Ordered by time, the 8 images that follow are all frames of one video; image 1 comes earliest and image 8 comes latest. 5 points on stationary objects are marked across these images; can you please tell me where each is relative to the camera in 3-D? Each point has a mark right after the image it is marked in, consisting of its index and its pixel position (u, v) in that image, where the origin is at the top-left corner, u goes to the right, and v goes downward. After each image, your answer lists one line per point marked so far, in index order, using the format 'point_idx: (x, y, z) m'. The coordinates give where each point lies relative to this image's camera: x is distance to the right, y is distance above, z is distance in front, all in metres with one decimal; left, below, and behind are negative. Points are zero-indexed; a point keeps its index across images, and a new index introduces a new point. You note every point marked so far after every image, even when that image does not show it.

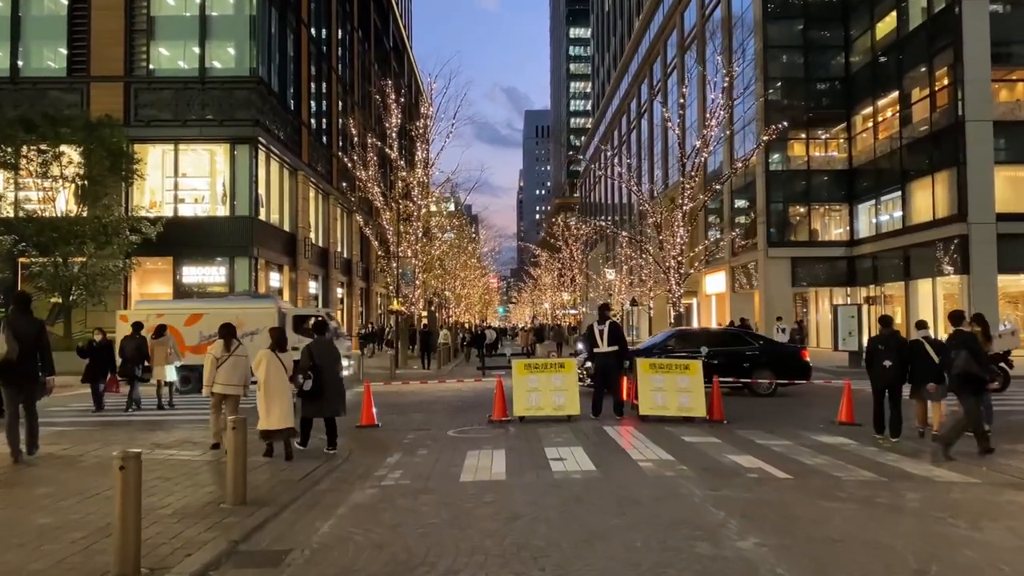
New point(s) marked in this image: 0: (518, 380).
0: (+0.1, -1.3, +11.6) m
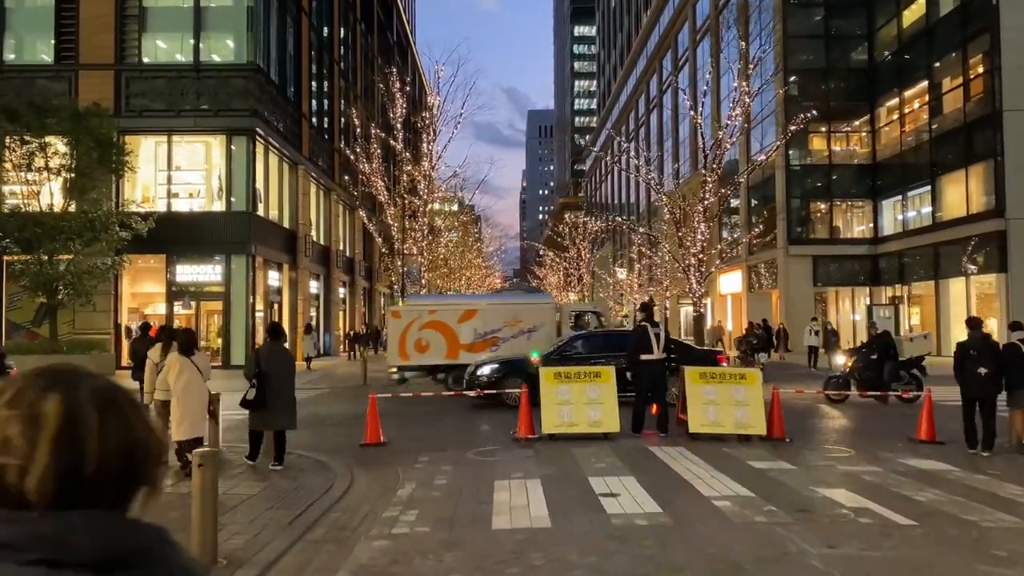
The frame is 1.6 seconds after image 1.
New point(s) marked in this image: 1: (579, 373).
0: (+0.4, -1.3, +10.0) m
1: (+0.8, -1.0, +10.1) m
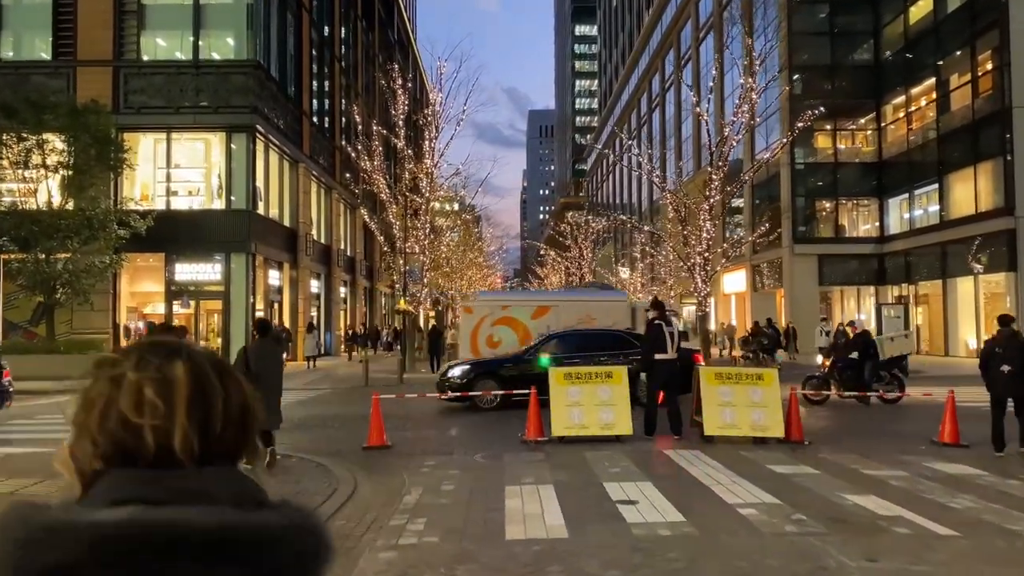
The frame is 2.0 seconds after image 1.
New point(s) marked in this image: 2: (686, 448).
0: (+0.5, -1.2, +9.6) m
1: (+0.9, -1.0, +9.7) m
2: (+2.0, -1.8, +9.4) m
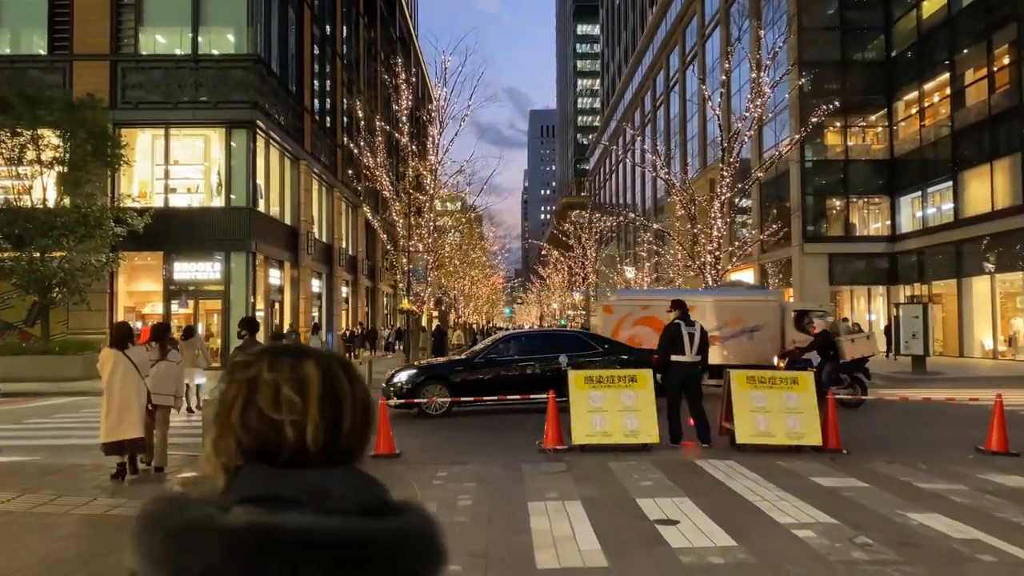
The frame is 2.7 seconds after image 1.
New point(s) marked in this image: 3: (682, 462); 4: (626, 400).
0: (+0.7, -1.2, +9.0) m
1: (+1.1, -1.0, +9.0) m
2: (+2.2, -1.8, +8.8) m
3: (+1.8, -1.8, +8.5) m
4: (+1.3, -1.2, +9.0) m
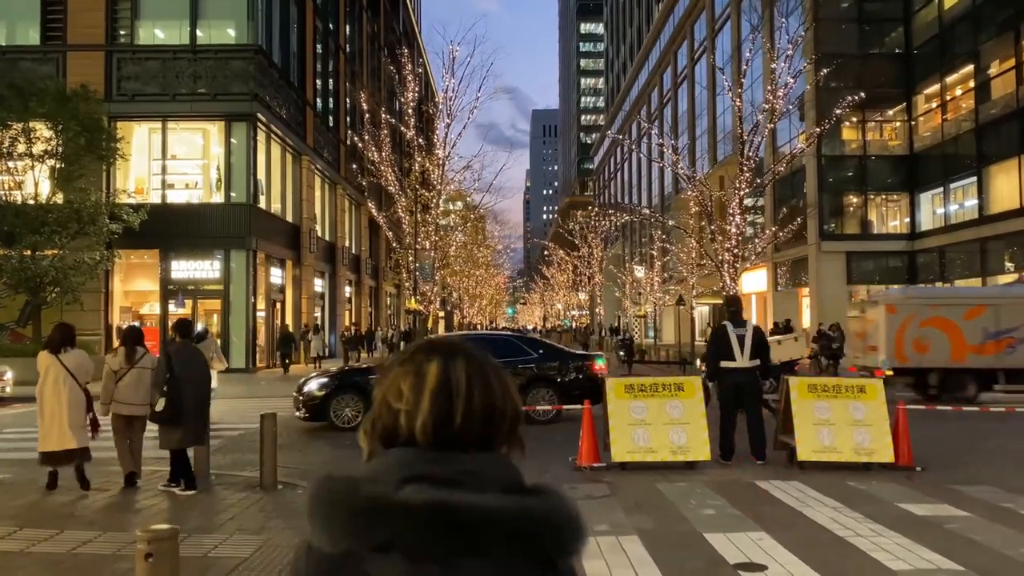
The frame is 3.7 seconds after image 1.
0: (+1.0, -1.2, +7.9) m
1: (+1.4, -0.9, +8.0) m
2: (+2.5, -1.8, +7.7) m
3: (+2.1, -1.8, +7.4) m
4: (+1.6, -1.2, +8.0) m
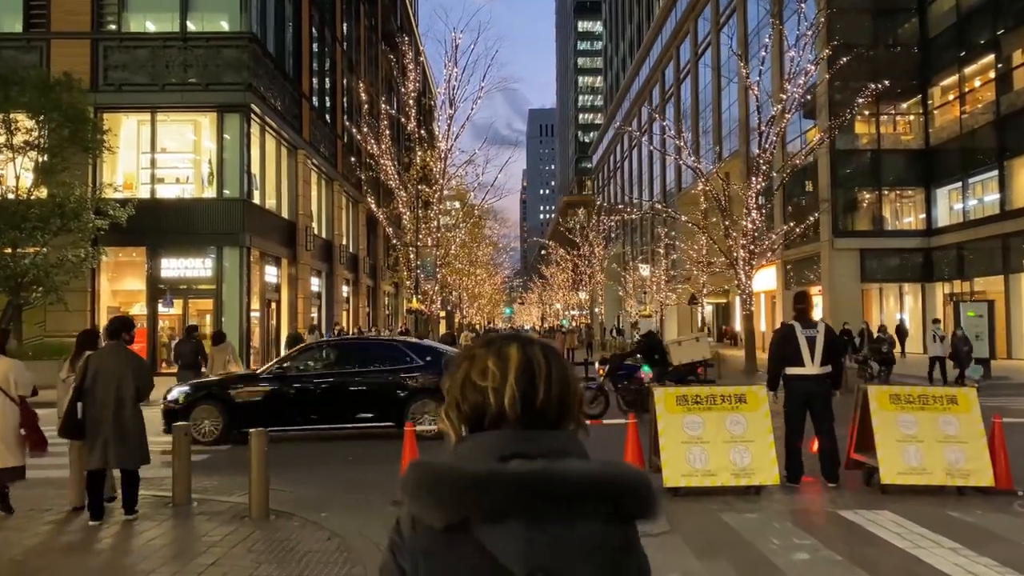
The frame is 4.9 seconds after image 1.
0: (+1.3, -1.1, +6.8) m
1: (+1.7, -0.9, +6.8) m
2: (+2.8, -1.7, +6.6) m
3: (+2.3, -1.7, +6.2) m
4: (+1.8, -1.1, +6.8) m
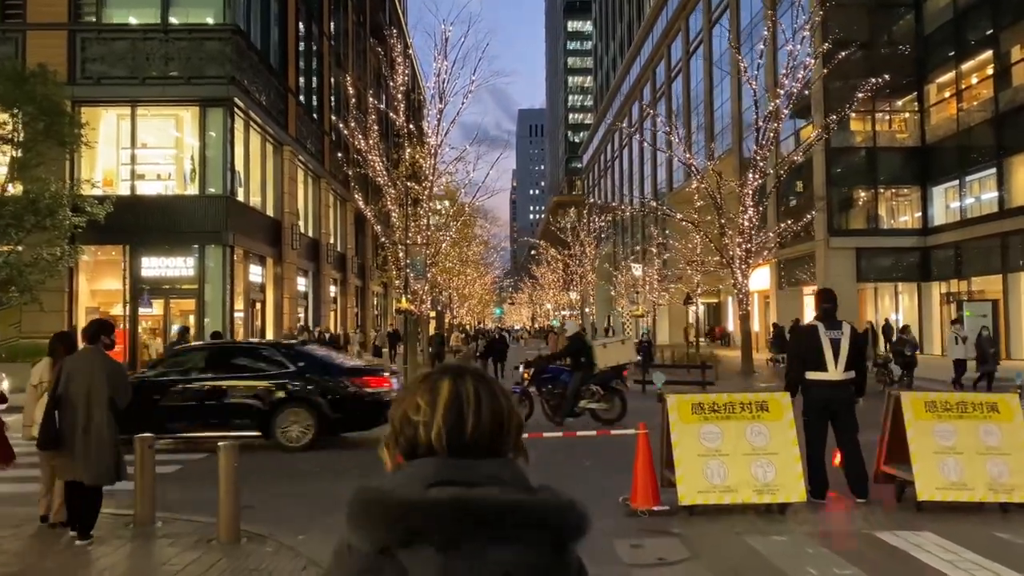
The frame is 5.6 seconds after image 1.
0: (+1.3, -1.1, +6.1) m
1: (+1.7, -0.9, +6.2) m
2: (+2.8, -1.7, +5.9) m
3: (+2.3, -1.7, +5.6) m
4: (+1.8, -1.1, +6.2) m
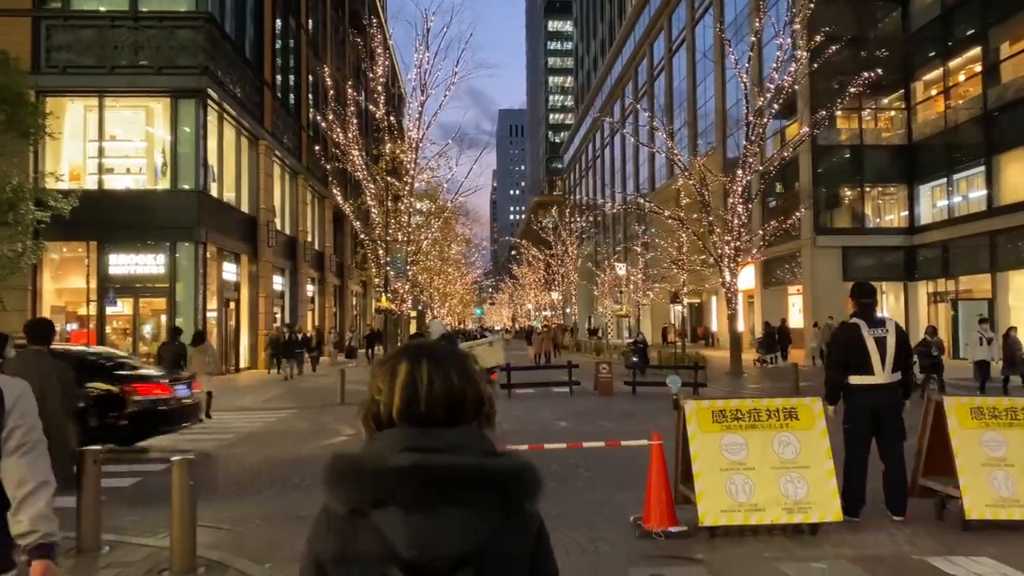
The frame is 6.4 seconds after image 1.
0: (+1.3, -1.0, +5.4) m
1: (+1.7, -0.8, +5.5) m
2: (+2.7, -1.6, +5.3) m
3: (+2.3, -1.6, +4.9) m
4: (+1.8, -1.1, +5.5) m
